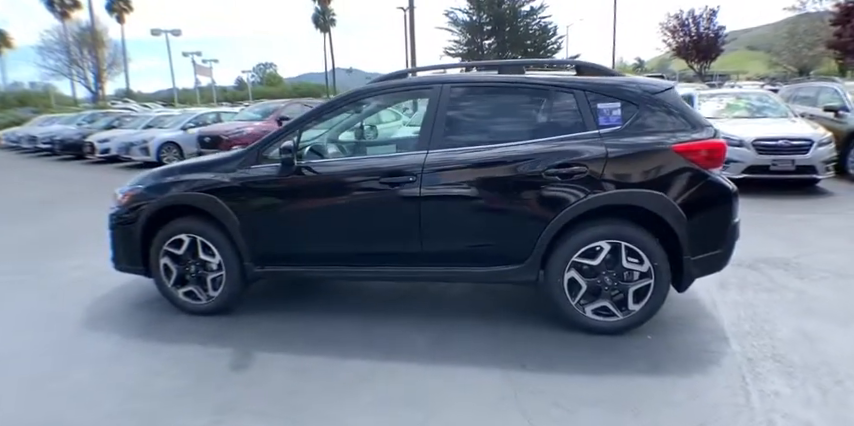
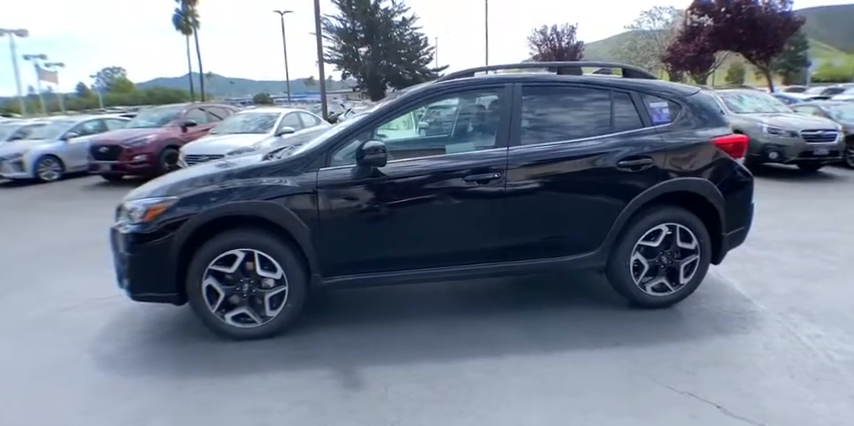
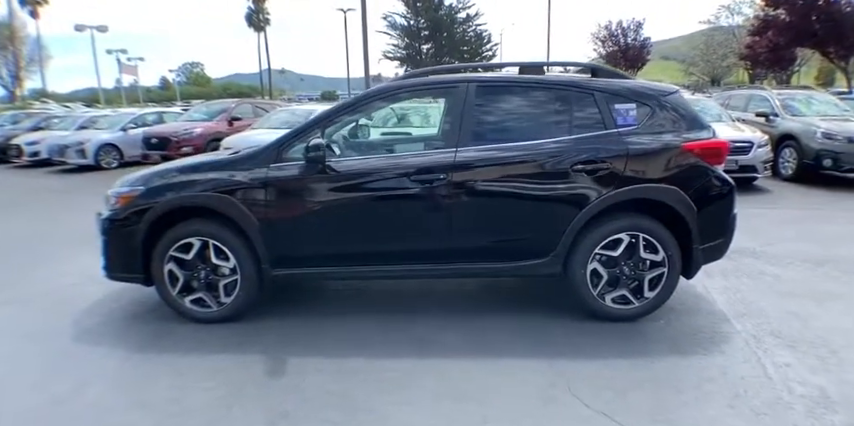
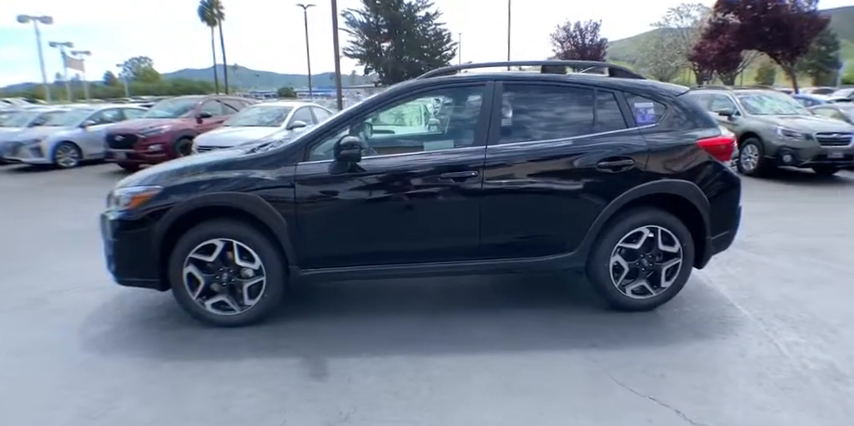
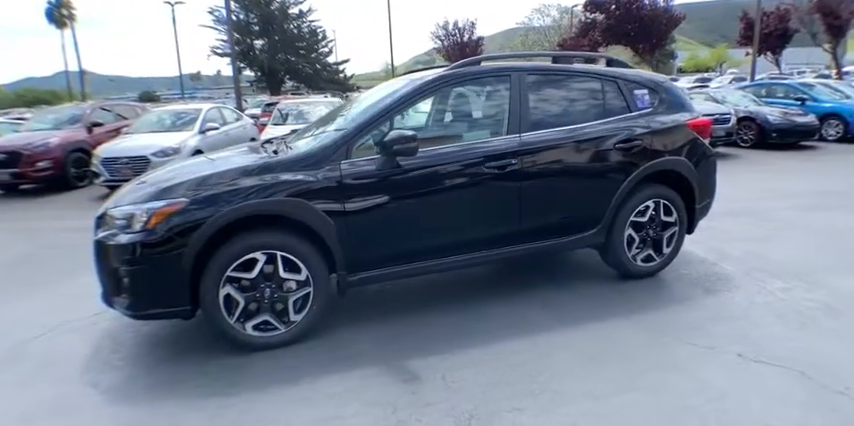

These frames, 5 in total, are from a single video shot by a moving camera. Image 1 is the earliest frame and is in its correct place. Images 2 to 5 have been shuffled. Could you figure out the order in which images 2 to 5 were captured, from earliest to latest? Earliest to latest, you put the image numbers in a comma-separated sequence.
3, 4, 2, 5
